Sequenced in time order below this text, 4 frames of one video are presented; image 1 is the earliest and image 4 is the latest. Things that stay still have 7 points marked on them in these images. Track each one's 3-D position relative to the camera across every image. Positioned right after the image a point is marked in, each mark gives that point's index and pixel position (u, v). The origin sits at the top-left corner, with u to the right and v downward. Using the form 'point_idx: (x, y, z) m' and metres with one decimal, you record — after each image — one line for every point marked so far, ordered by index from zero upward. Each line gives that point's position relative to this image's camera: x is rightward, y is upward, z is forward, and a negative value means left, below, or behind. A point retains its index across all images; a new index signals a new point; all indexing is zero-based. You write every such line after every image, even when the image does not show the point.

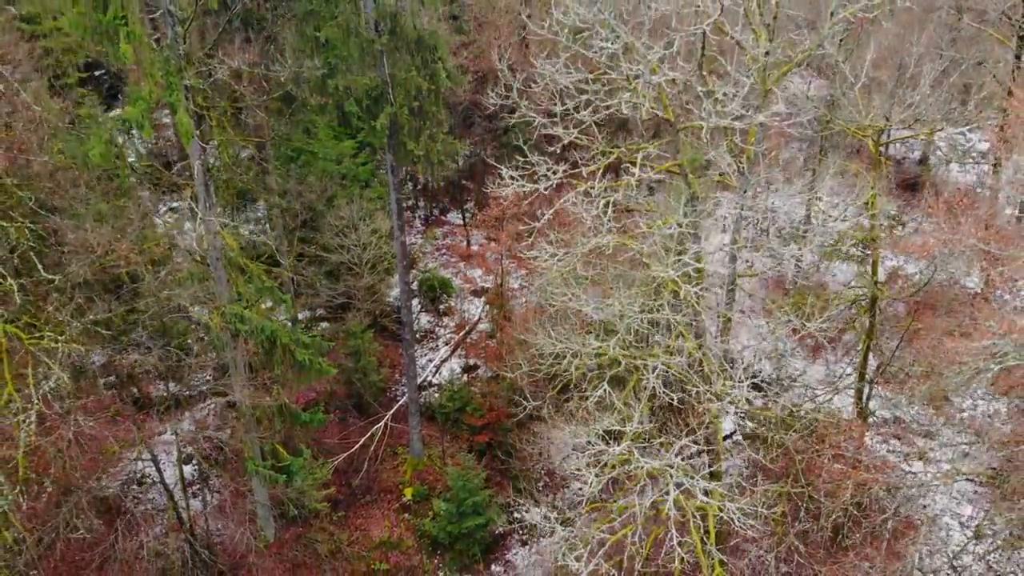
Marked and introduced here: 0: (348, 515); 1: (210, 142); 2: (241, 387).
0: (-3.2, -4.3, +15.5) m
1: (-4.4, +2.1, +11.7) m
2: (-4.0, -1.4, +11.8) m
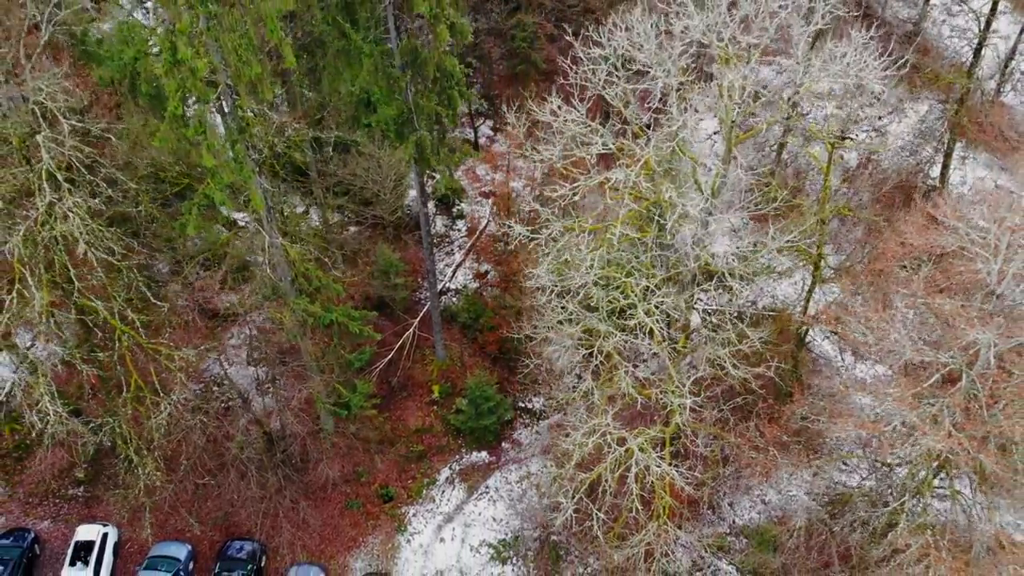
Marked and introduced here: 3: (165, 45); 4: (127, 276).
0: (-3.0, -2.9, +19.6) m
1: (-4.3, +1.9, +14.0) m
2: (-3.9, -1.4, +15.2) m
3: (-4.8, +3.4, +11.1) m
4: (-6.1, +0.2, +12.8) m
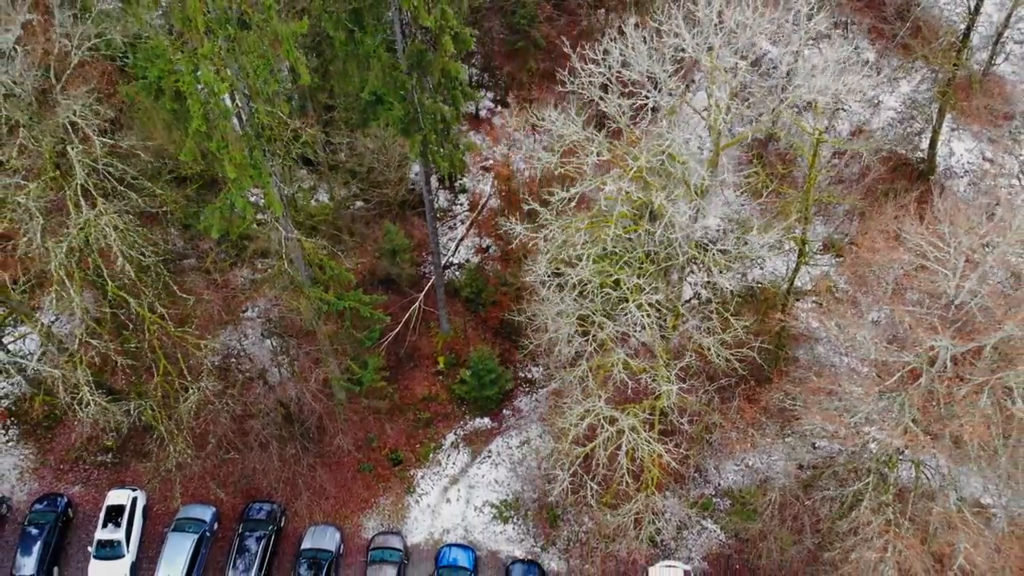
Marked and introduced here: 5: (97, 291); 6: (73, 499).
0: (-3.0, -2.3, +20.9) m
1: (-4.3, +2.0, +14.8) m
2: (-3.9, -1.1, +16.3) m
3: (-4.8, +3.2, +11.9) m
4: (-6.1, +0.2, +13.8) m
5: (-7.2, -0.1, +13.9) m
6: (-10.2, -4.9, +18.6) m
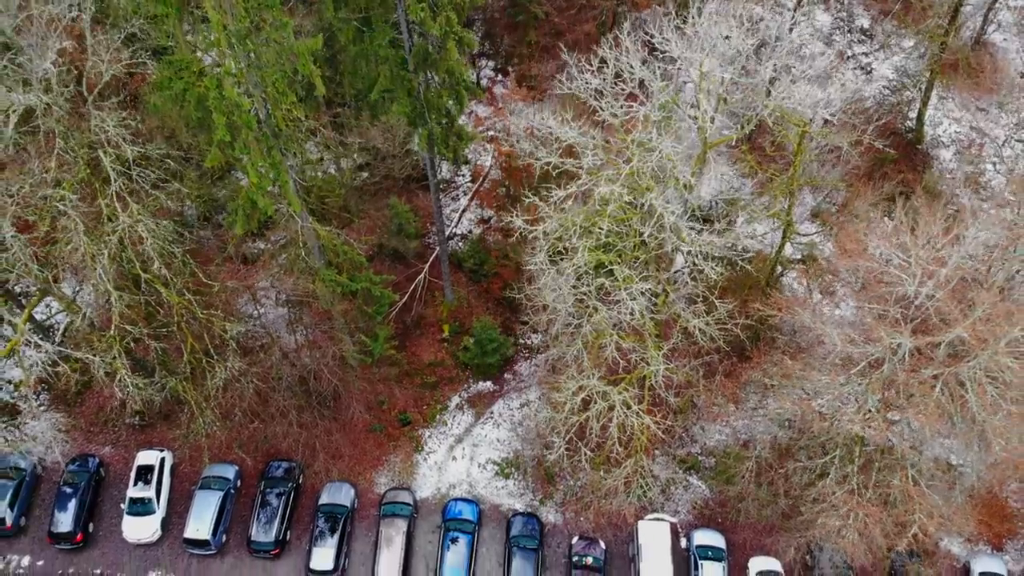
0: (-3.0, -1.6, +22.2) m
1: (-4.2, +2.3, +15.8) m
2: (-3.8, -0.8, +17.6) m
3: (-4.7, +3.2, +12.7) m
4: (-6.1, +0.3, +14.9) m
5: (-7.2, +0.1, +15.1) m
6: (-10.1, -4.3, +20.2) m
